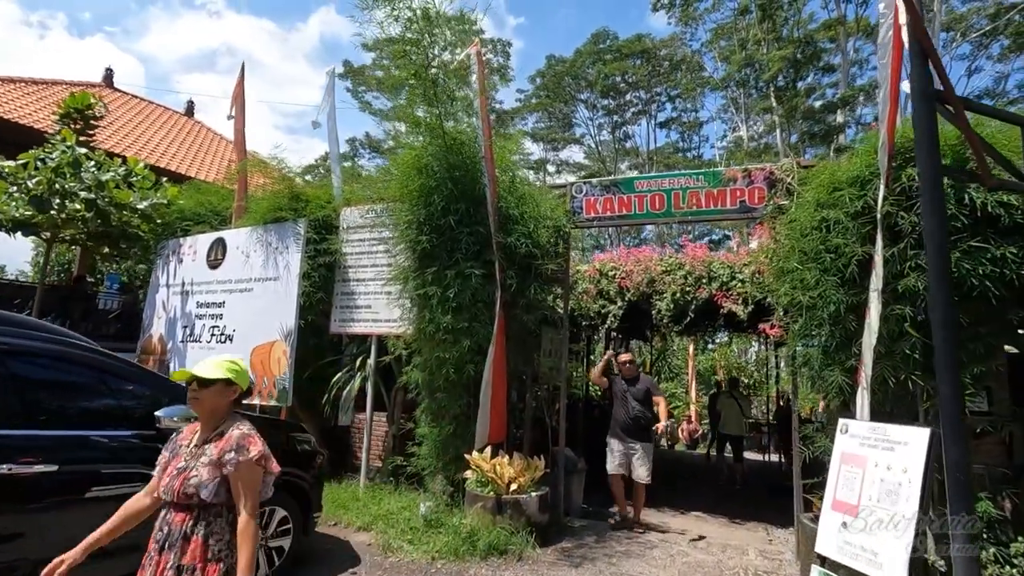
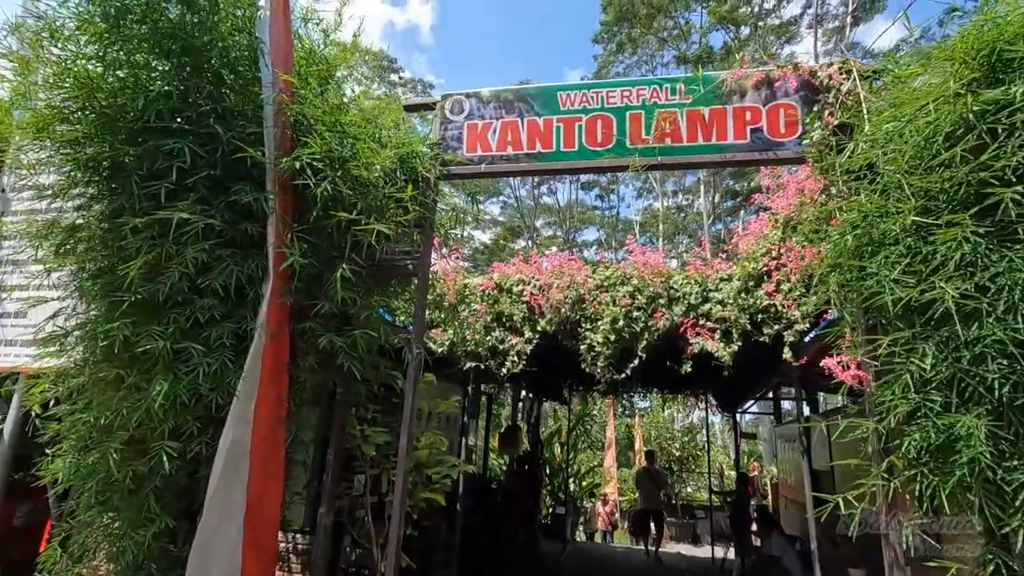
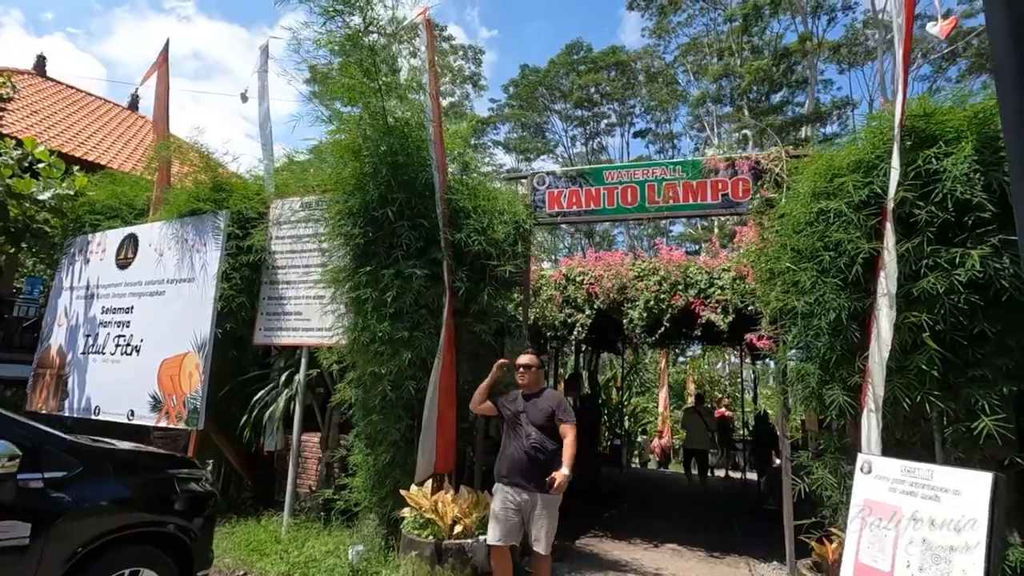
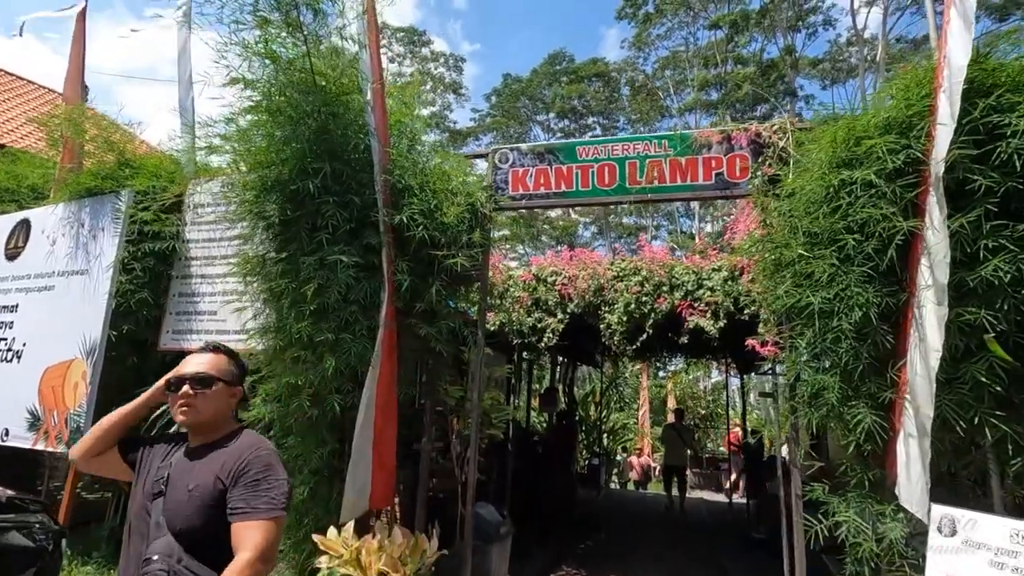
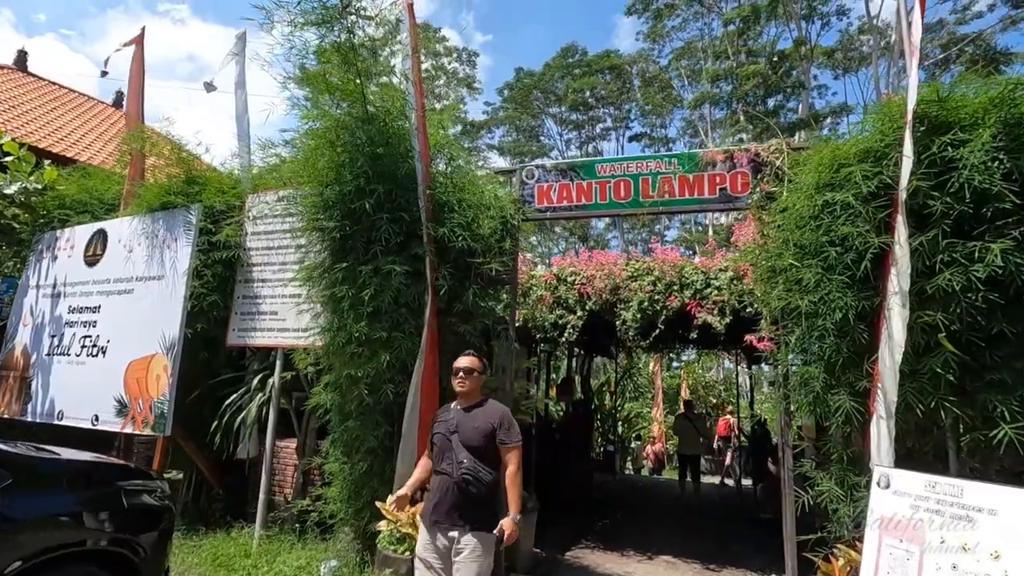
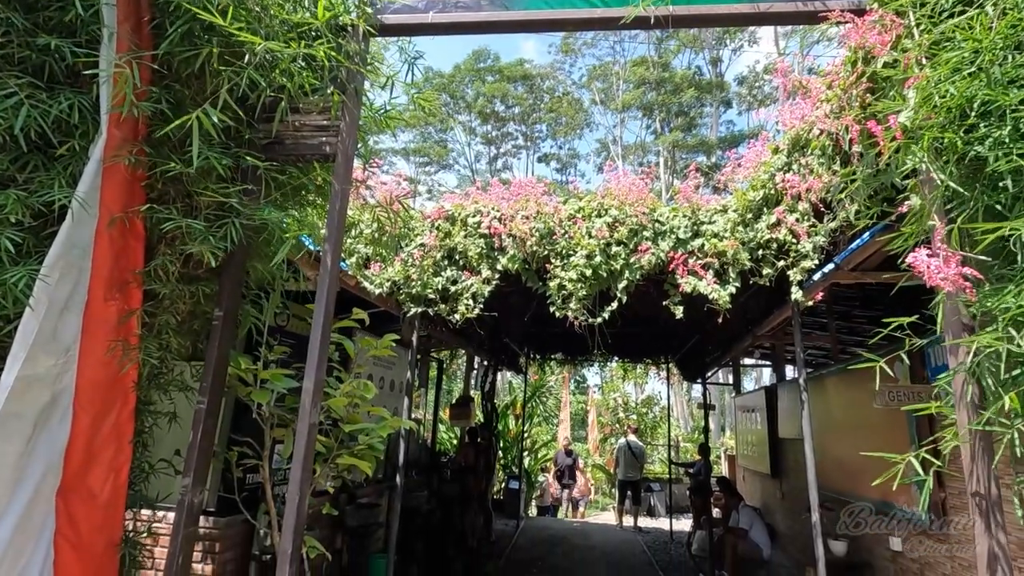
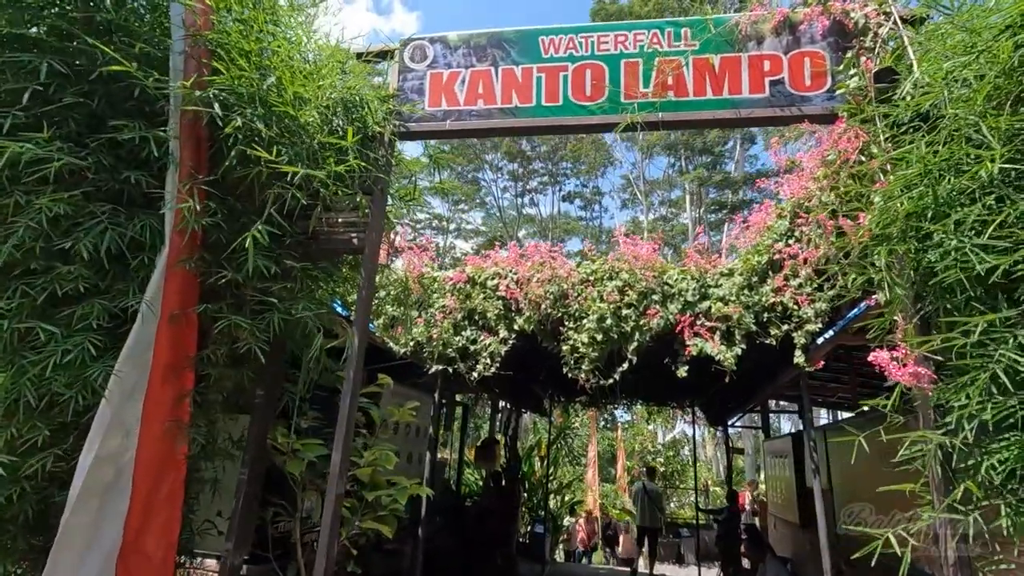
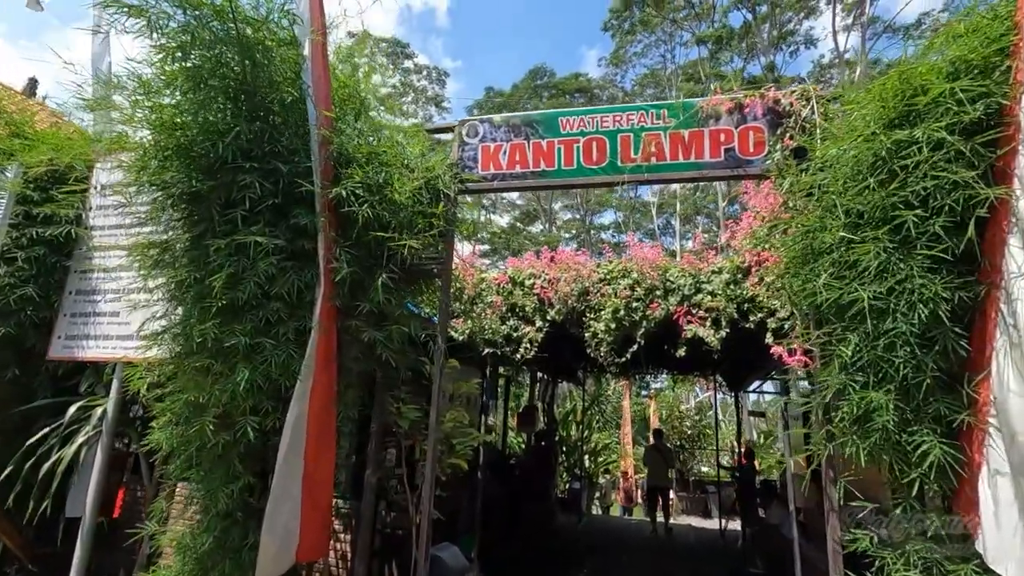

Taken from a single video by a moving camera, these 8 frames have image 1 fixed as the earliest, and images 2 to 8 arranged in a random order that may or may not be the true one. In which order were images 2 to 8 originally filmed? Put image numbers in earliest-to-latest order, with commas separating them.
3, 5, 4, 8, 2, 7, 6
